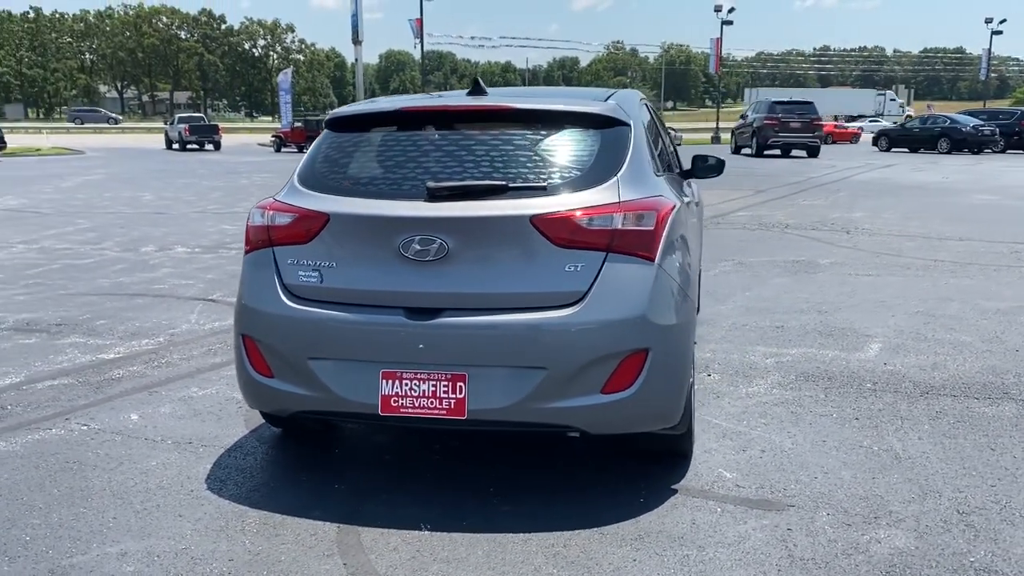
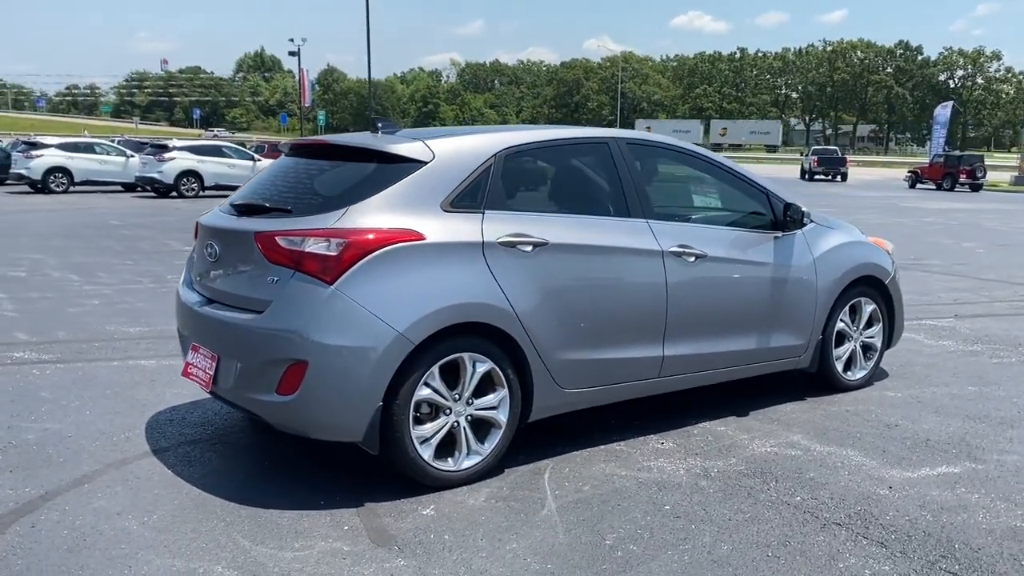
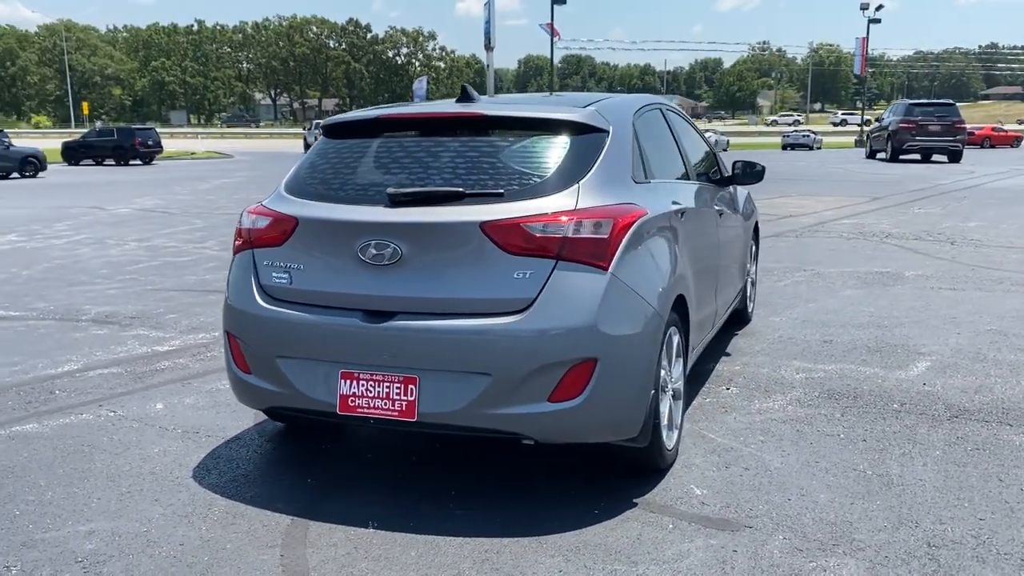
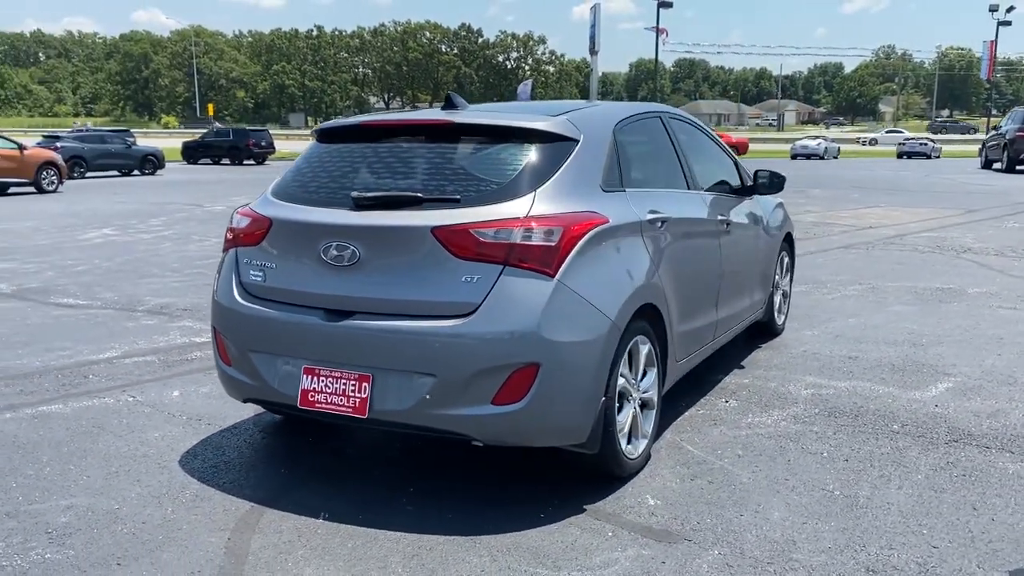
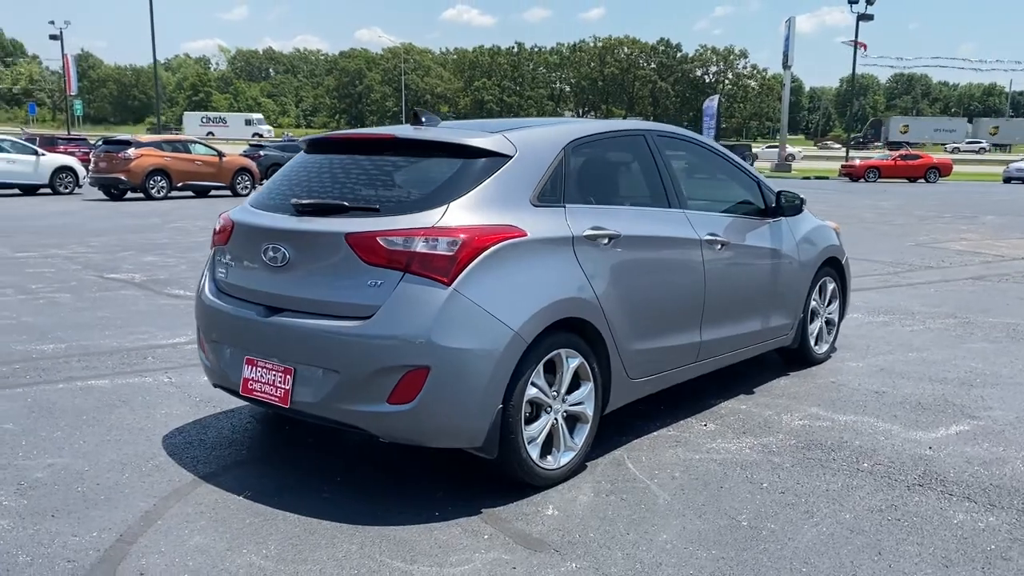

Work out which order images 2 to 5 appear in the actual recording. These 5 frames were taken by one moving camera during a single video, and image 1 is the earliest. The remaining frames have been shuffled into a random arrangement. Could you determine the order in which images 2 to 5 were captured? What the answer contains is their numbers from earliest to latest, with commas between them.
3, 4, 5, 2
